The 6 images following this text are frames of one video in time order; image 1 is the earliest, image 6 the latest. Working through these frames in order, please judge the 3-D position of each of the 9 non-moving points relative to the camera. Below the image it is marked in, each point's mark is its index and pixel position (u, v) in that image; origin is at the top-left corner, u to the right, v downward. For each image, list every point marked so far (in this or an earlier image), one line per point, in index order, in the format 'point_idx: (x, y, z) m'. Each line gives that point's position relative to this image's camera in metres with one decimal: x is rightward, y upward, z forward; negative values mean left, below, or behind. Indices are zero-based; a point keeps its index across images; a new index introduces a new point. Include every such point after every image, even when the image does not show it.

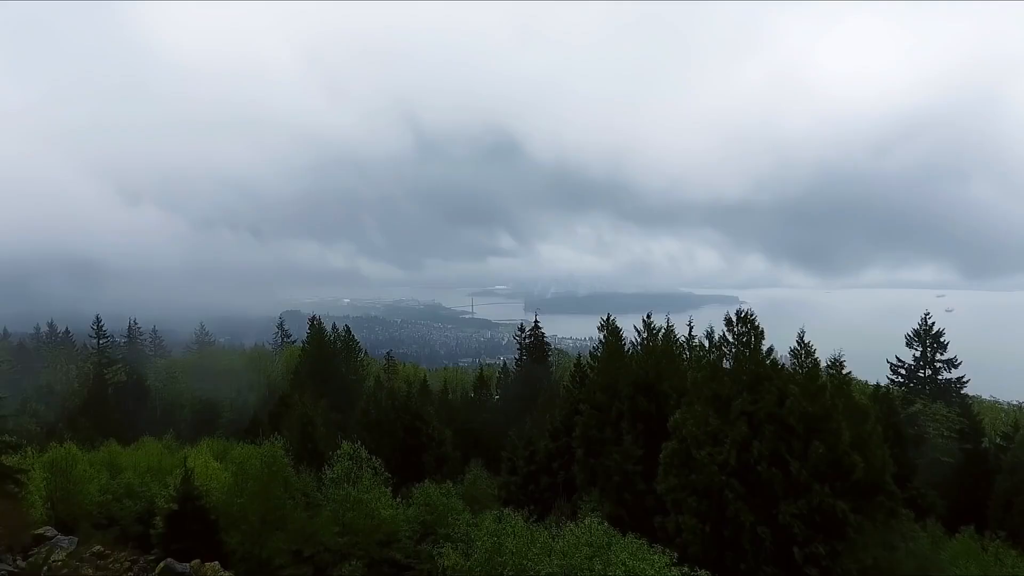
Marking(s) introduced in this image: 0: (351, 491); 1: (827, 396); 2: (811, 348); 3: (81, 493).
0: (-3.4, -4.3, +13.1) m
1: (+5.0, -1.7, +9.8) m
2: (+5.0, -1.0, +10.3) m
3: (-10.4, -5.0, +15.0) m
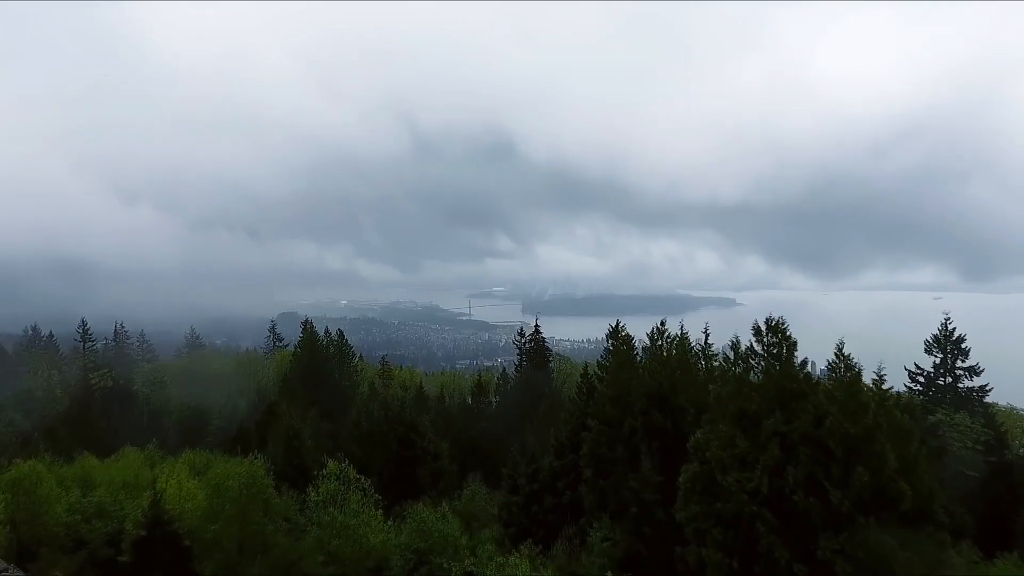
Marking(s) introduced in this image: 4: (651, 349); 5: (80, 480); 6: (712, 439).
0: (-3.4, -4.4, +12.0) m
1: (+5.1, -1.8, +8.7) m
2: (+5.1, -1.1, +9.2) m
3: (-10.4, -5.1, +13.8) m
4: (+3.1, -1.3, +13.5) m
5: (-11.9, -5.3, +17.0) m
6: (+3.1, -2.3, +9.6) m
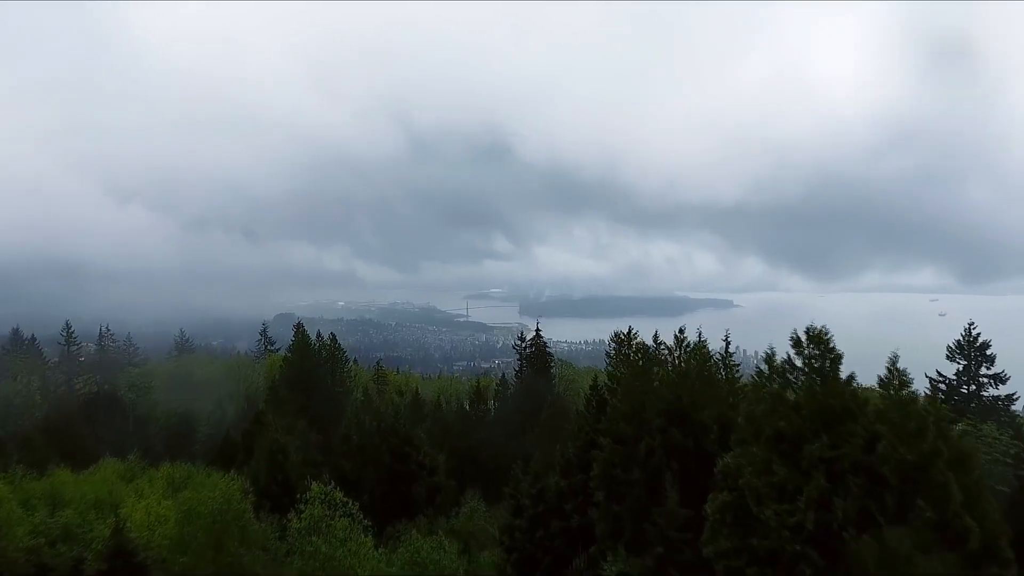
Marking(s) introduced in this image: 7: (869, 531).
0: (-3.3, -4.5, +10.8) m
1: (+5.1, -1.9, +7.6) m
2: (+5.2, -1.2, +8.1) m
3: (-10.3, -5.1, +12.6) m
4: (+3.1, -1.4, +12.4) m
5: (-11.8, -5.3, +15.8) m
6: (+3.2, -2.4, +8.5) m
7: (+4.3, -2.9, +7.4) m
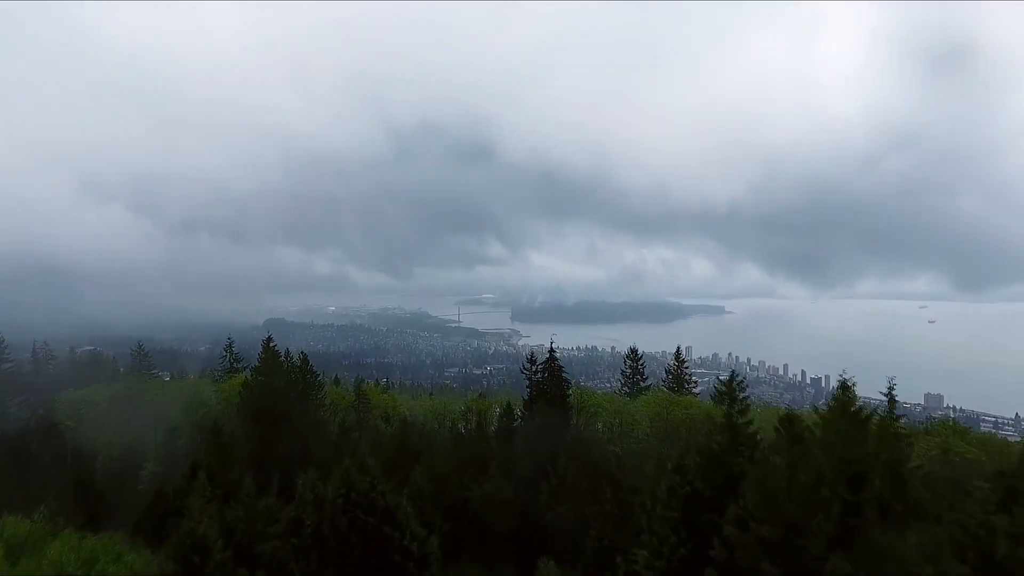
0: (-2.8, -4.8, +6.1) m
1: (+5.7, -2.1, +3.0) m
2: (+5.7, -1.4, +3.6) m
3: (-9.9, -5.4, +7.8) m
4: (+3.6, -1.7, +7.8) m
5: (-11.4, -5.6, +10.9) m
6: (+3.7, -2.7, +3.8) m
7: (+4.8, -3.2, +2.8) m
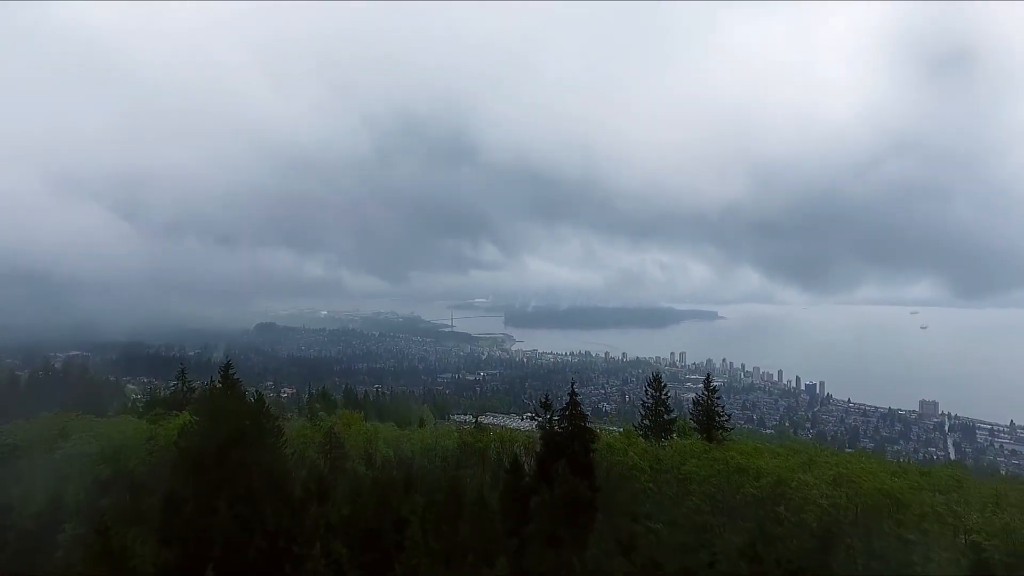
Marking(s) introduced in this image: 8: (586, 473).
0: (-2.4, -5.3, +1.3) m
1: (+6.2, -2.7, -1.6) m
2: (+6.2, -2.0, -1.1) m
3: (-9.5, -6.0, +3.0) m
4: (+4.0, -2.3, +3.1) m
5: (-11.0, -6.2, +6.1) m
6: (+4.2, -3.3, -0.8) m
7: (+5.3, -3.8, -1.9) m
8: (+1.9, -5.0, +16.9) m
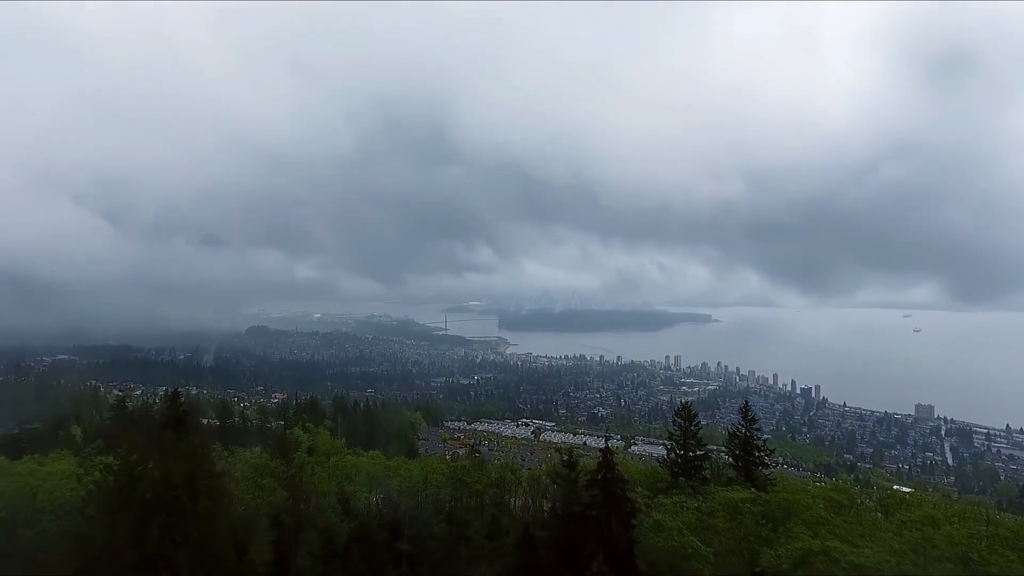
0: (-2.0, -5.7, -3.0) m
1: (+6.6, -3.0, -5.9) m
2: (+6.6, -2.4, -5.3) m
3: (-9.1, -6.3, -1.4) m
4: (+4.4, -2.7, -1.1) m
5: (-10.7, -6.6, +1.6) m
6: (+4.6, -3.6, -5.1) m
7: (+5.8, -4.1, -6.1) m
8: (+2.2, -5.4, +12.6) m
